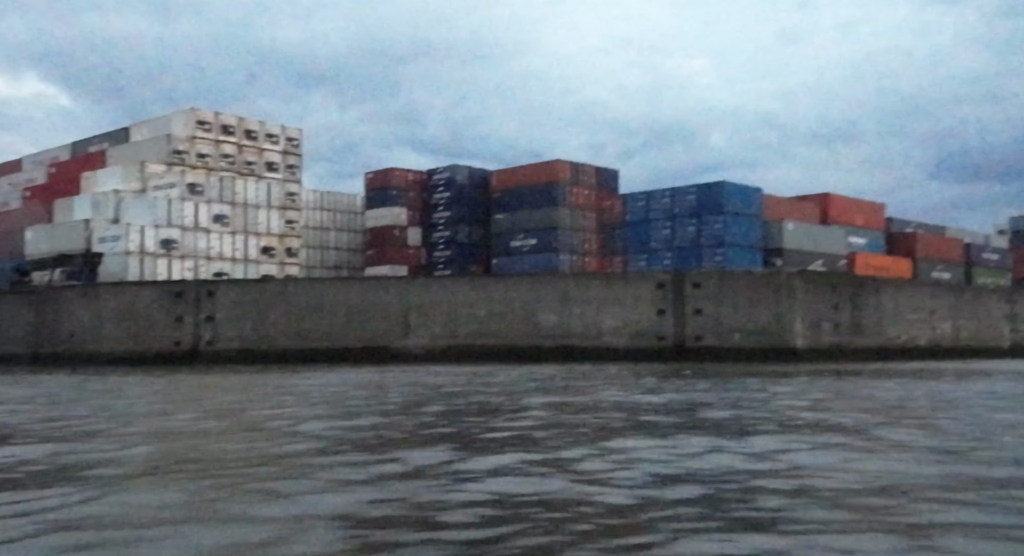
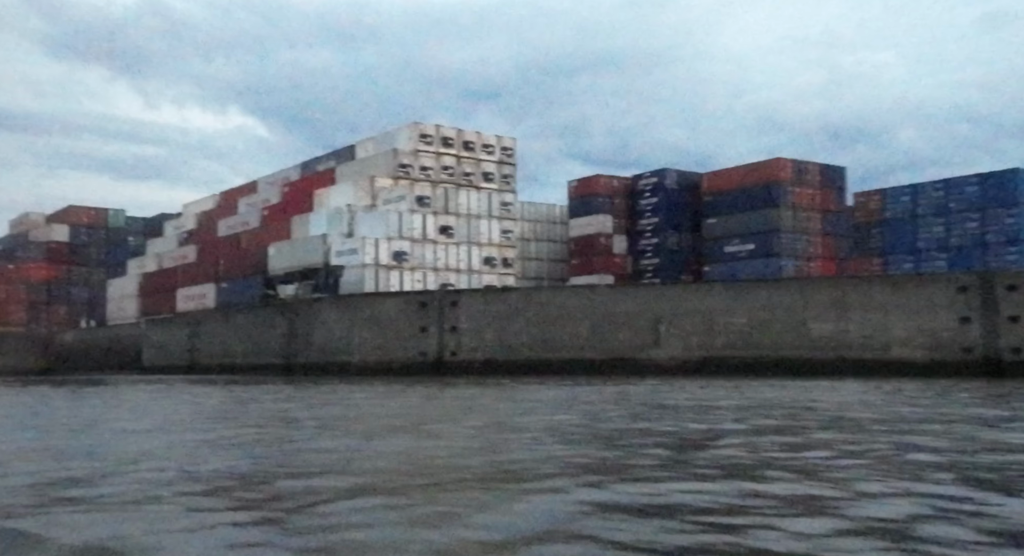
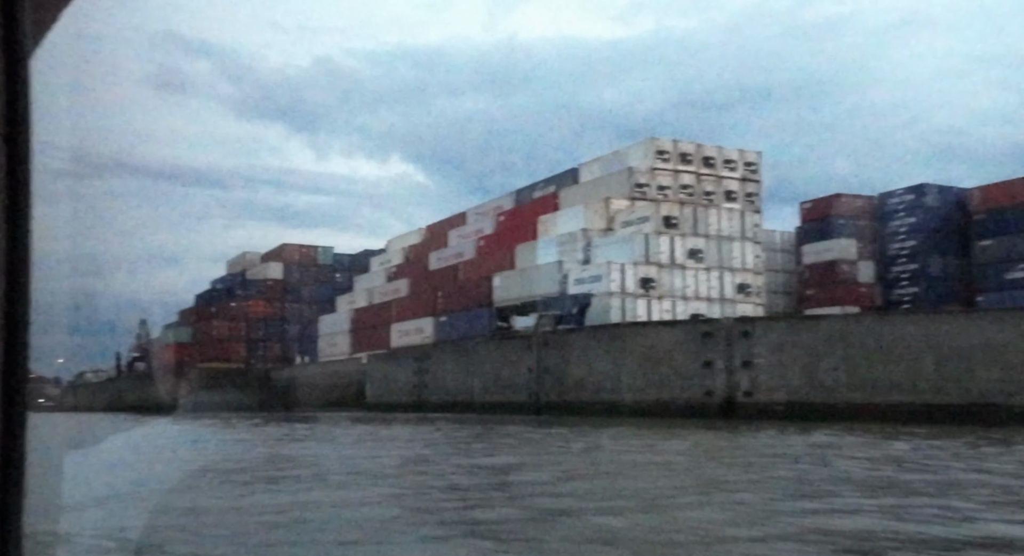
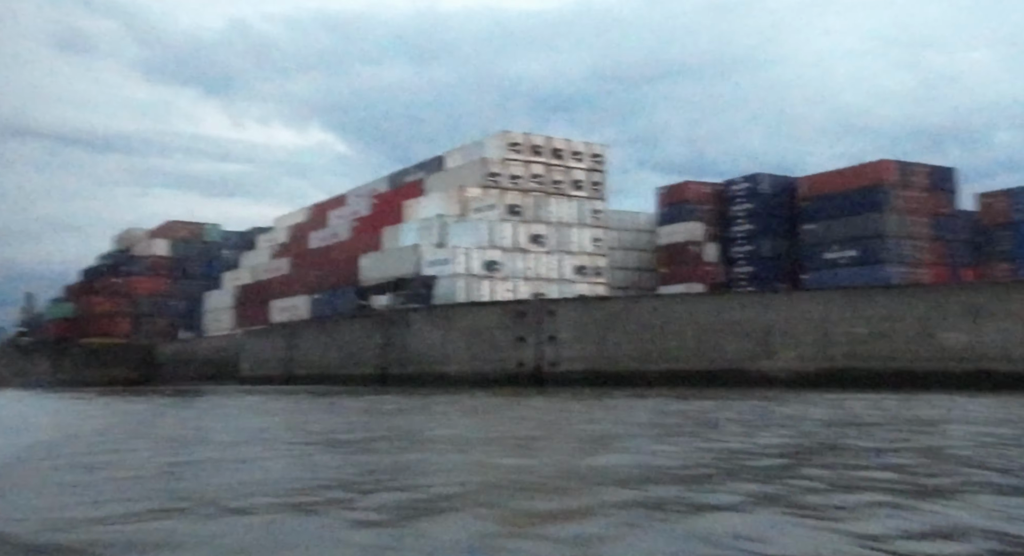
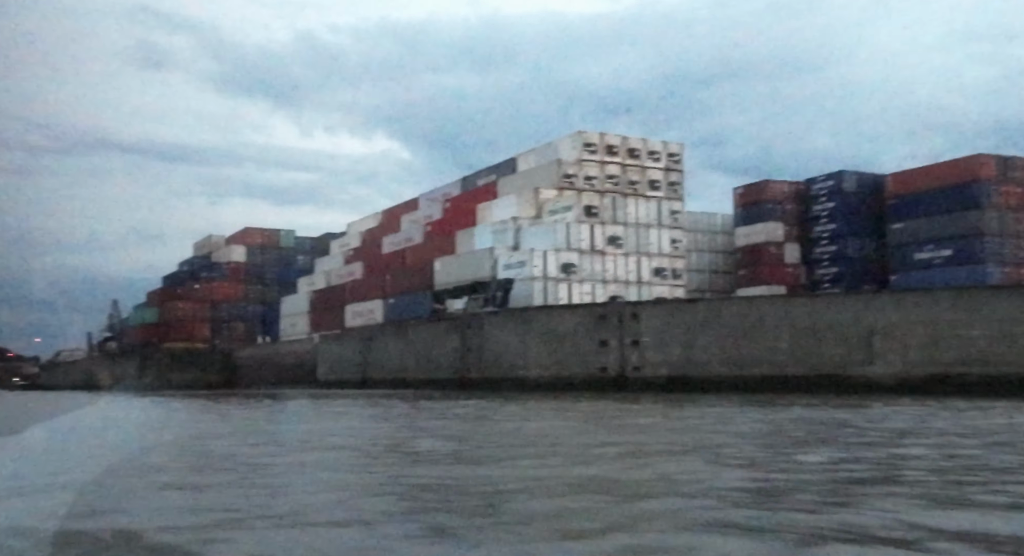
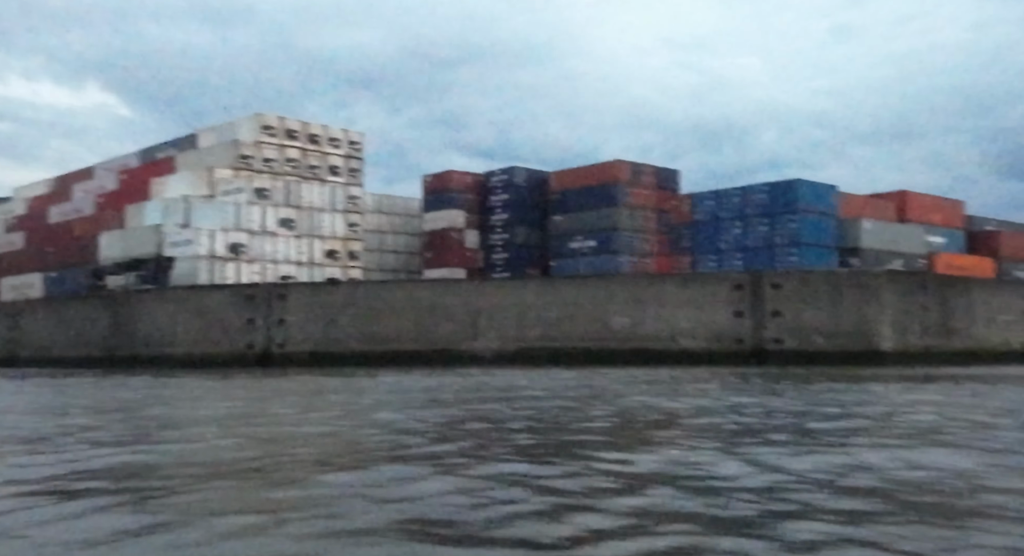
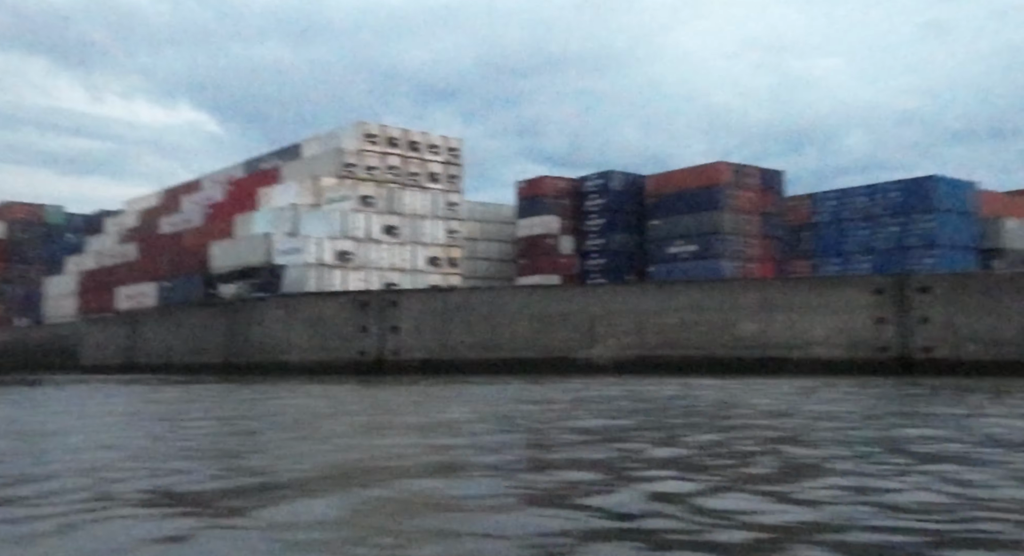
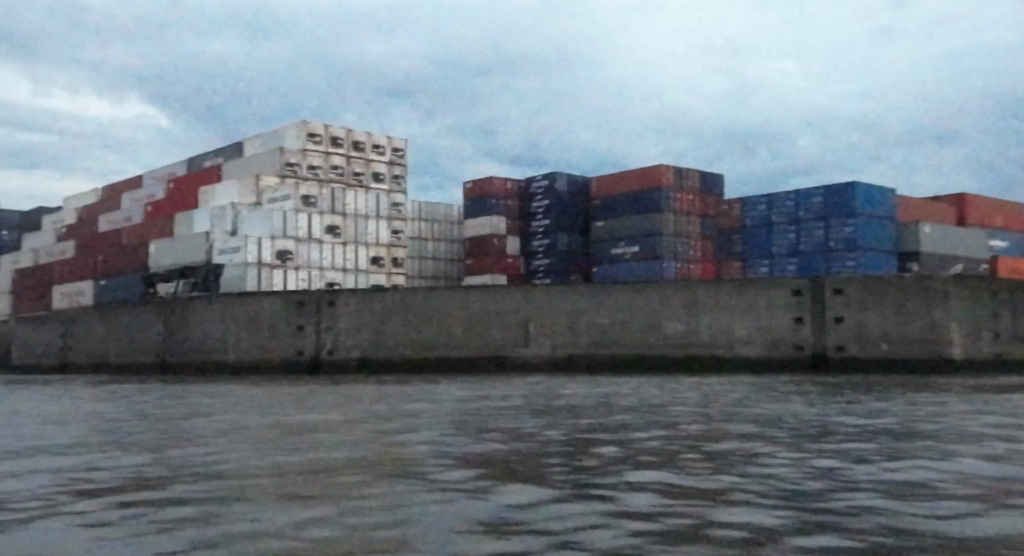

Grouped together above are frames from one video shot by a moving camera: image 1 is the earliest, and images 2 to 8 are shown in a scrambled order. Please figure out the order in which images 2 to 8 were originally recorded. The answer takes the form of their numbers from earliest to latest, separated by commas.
6, 8, 7, 2, 4, 5, 3
